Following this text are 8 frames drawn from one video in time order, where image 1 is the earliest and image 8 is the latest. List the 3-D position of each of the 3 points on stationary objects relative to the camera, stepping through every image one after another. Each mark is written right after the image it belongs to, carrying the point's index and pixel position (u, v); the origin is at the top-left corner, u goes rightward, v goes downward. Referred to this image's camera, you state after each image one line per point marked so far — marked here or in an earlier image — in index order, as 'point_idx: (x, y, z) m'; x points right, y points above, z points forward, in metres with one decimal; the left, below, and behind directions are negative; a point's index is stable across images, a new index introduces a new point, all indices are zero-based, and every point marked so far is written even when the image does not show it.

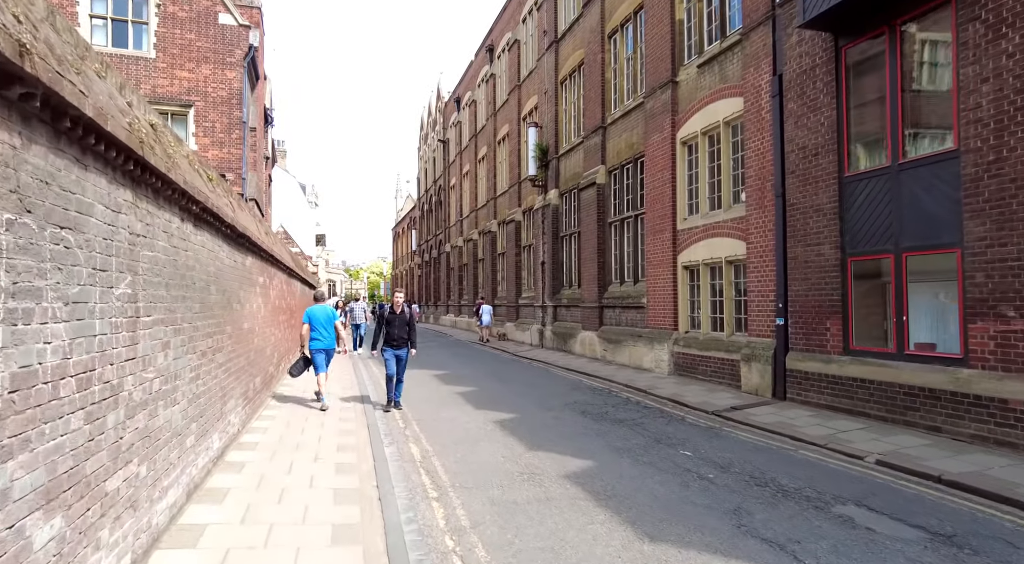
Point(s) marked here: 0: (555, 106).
0: (+1.4, +5.7, +19.5) m
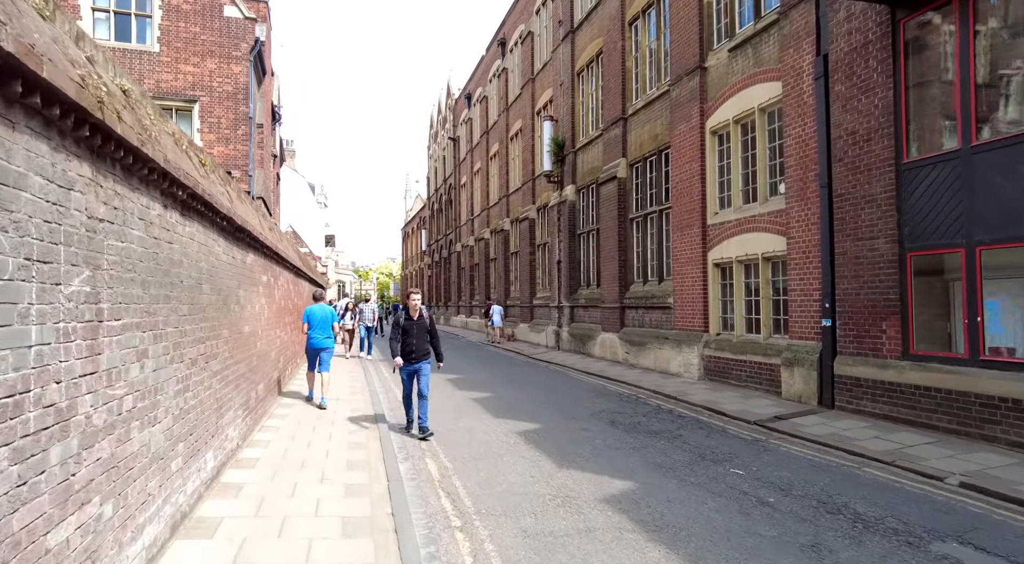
0: (+1.9, +5.8, +18.8) m
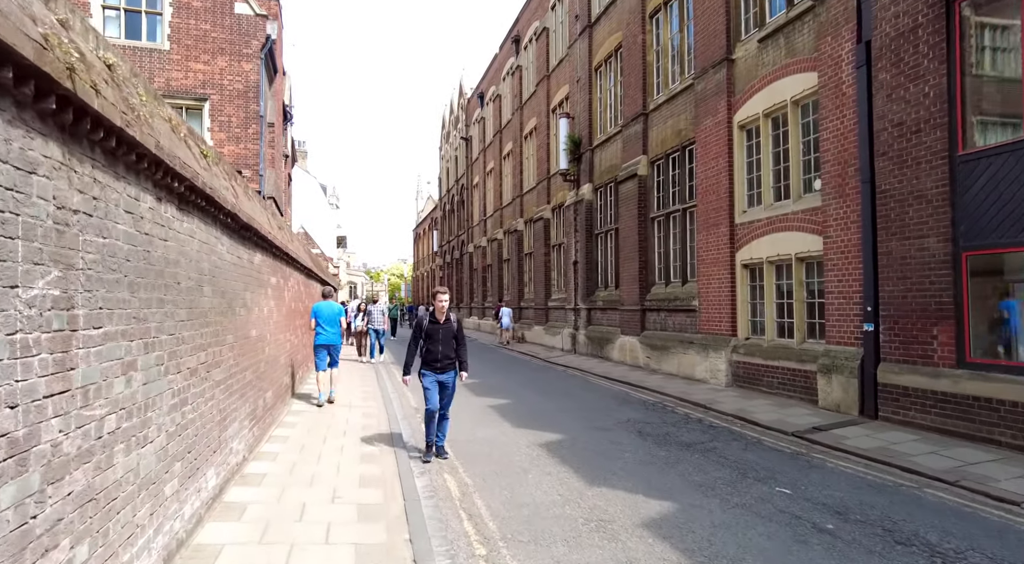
0: (+2.3, +5.7, +18.3) m
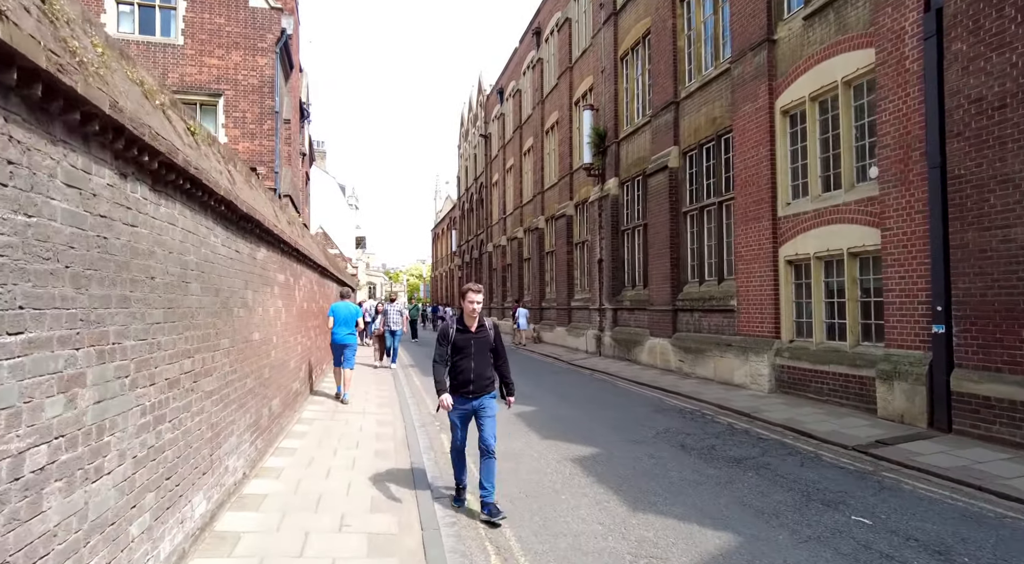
0: (+3.0, +5.7, +17.5) m
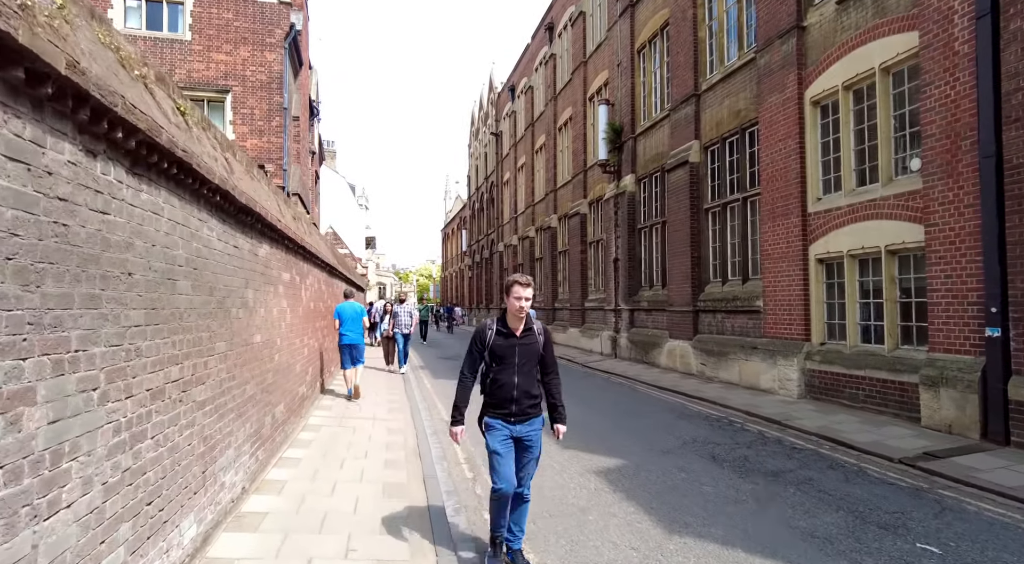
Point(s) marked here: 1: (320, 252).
0: (+3.3, +5.7, +17.0) m
1: (-3.3, +0.5, +10.3) m
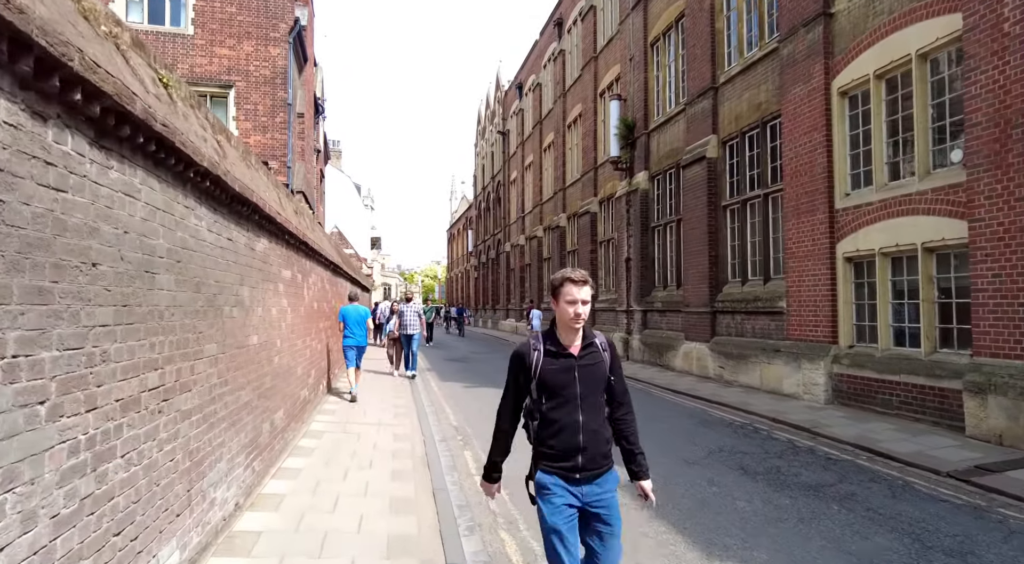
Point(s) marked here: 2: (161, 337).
0: (+3.6, +5.7, +16.5) m
1: (-3.1, +0.5, +9.9) m
2: (-1.9, -0.3, +3.2) m
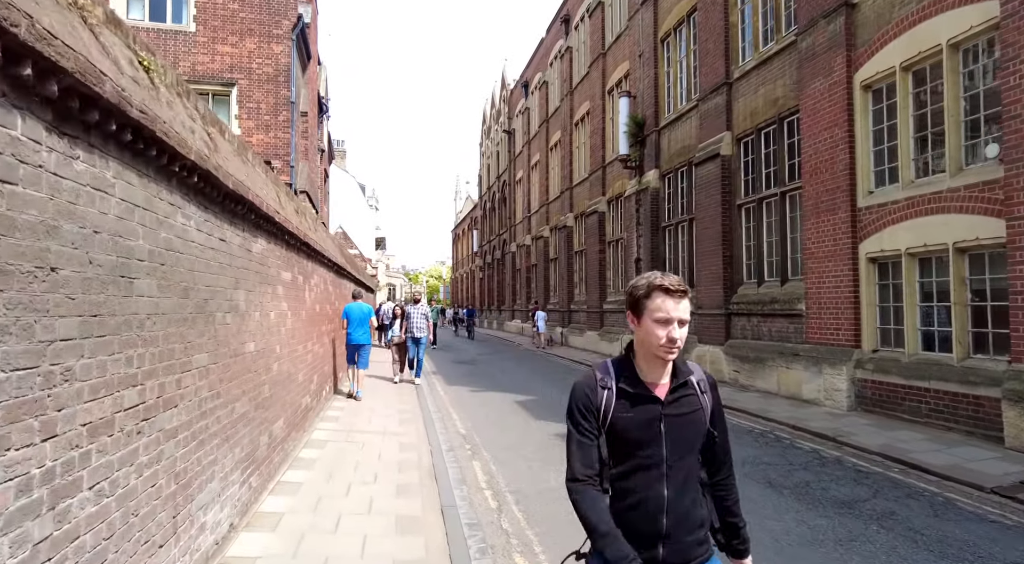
0: (+3.8, +5.7, +16.1) m
1: (-3.0, +0.5, +9.5) m
2: (-1.8, -0.3, +2.8) m
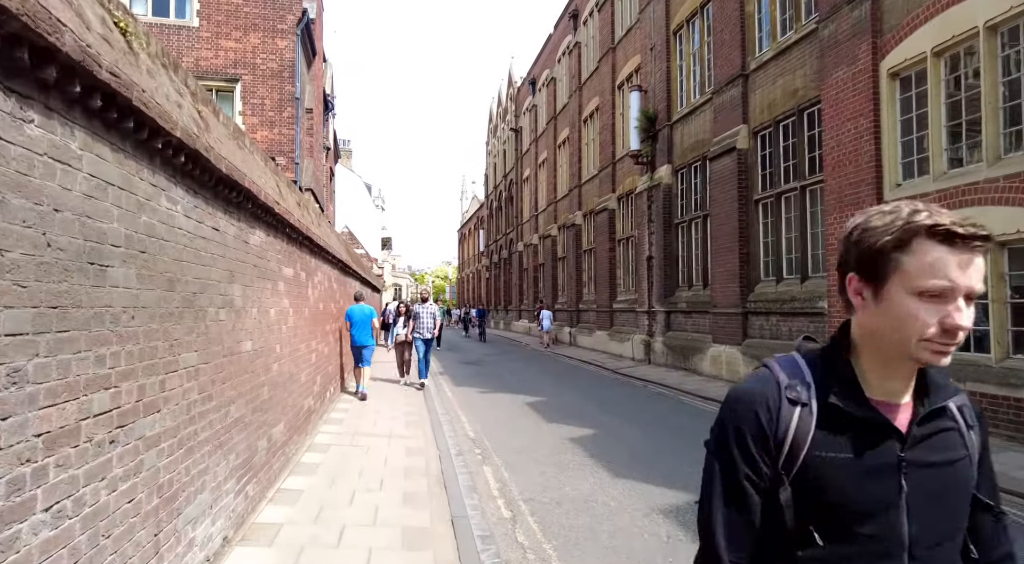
0: (+4.0, +5.8, +15.7) m
1: (-2.8, +0.6, +9.2) m
2: (-1.7, -0.3, +2.5) m
